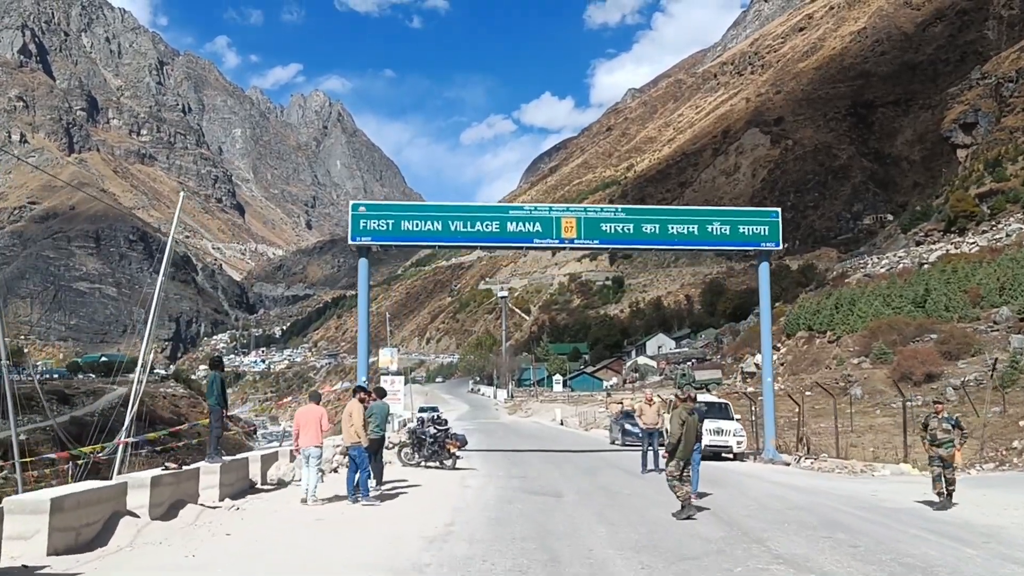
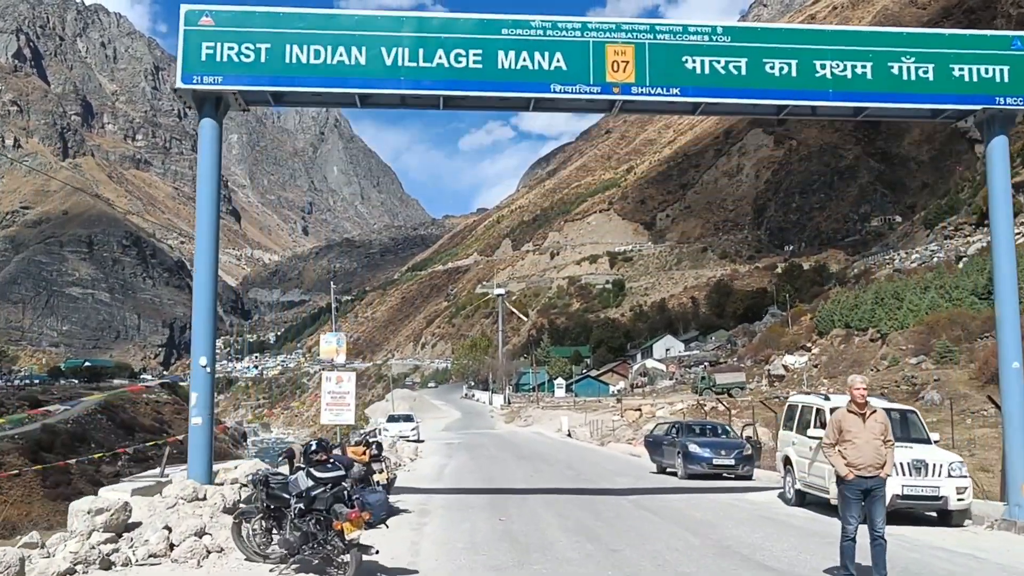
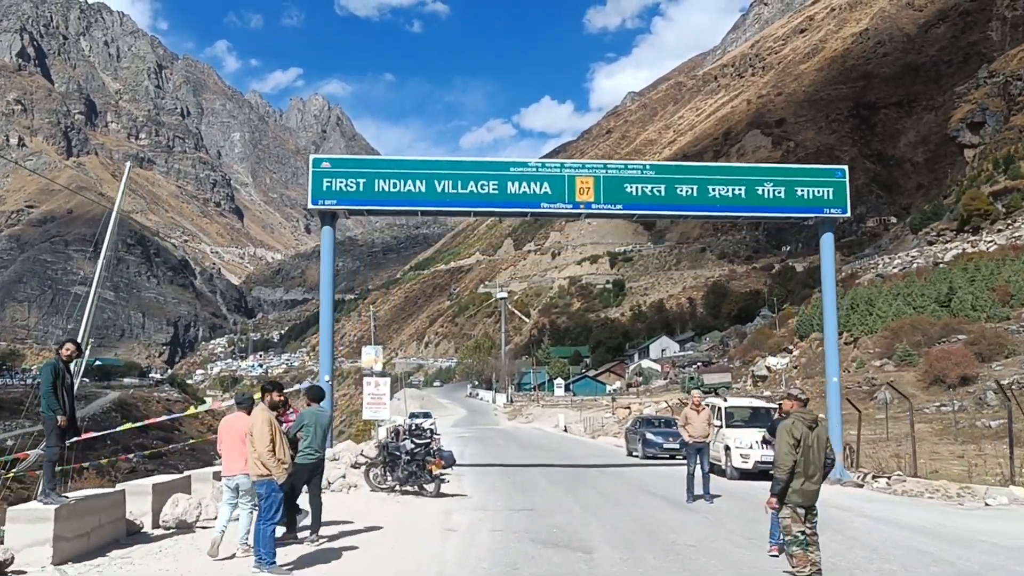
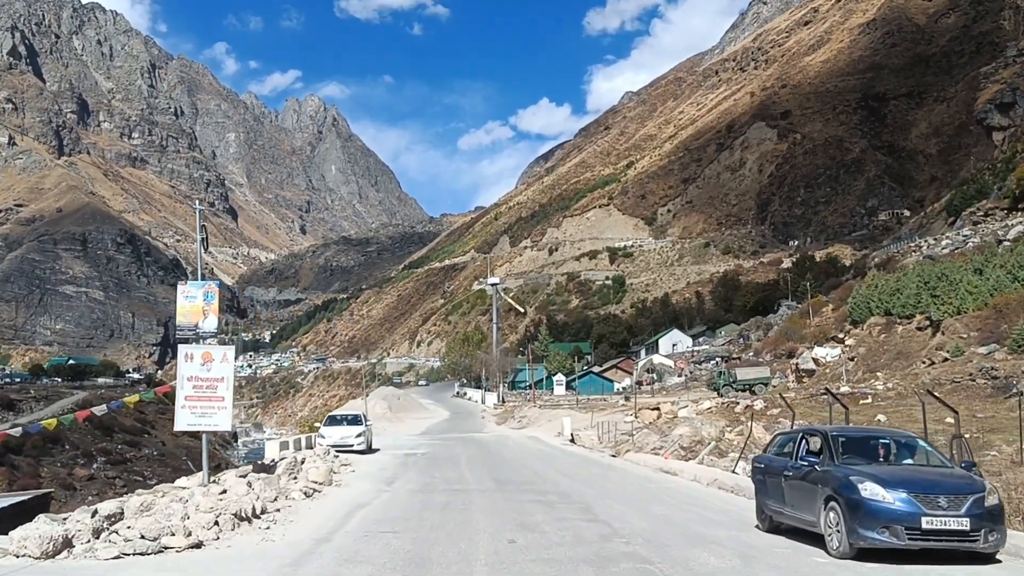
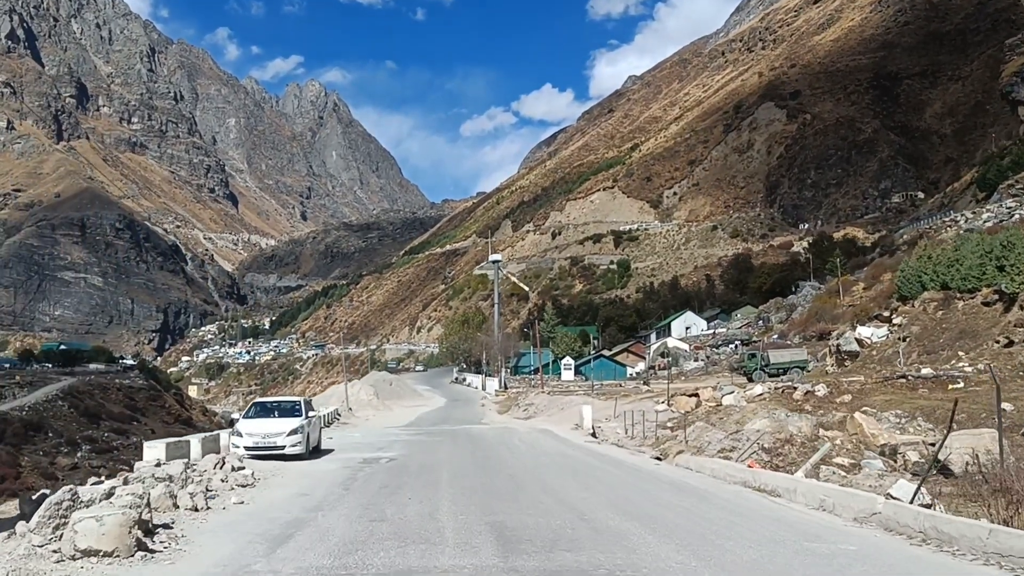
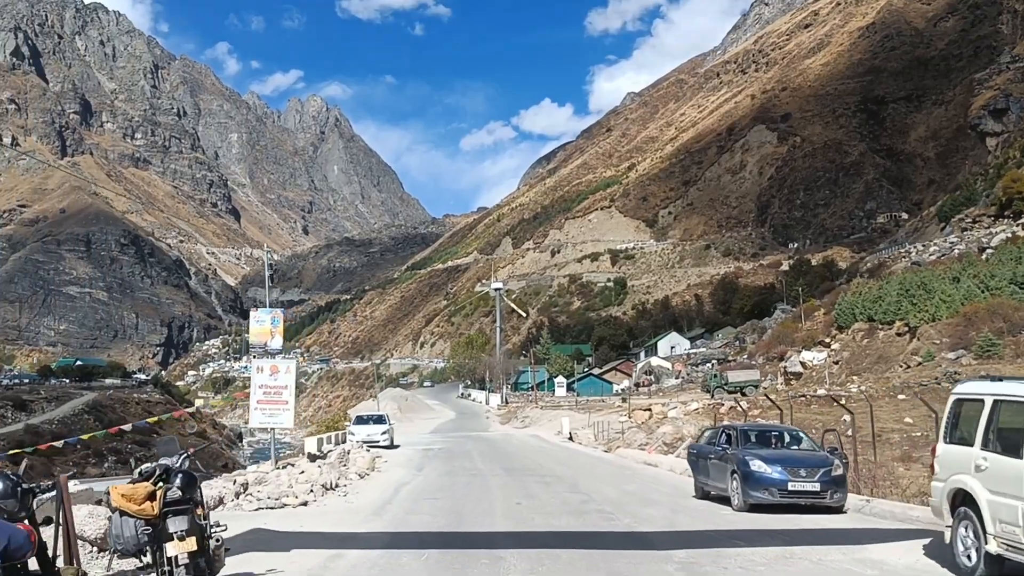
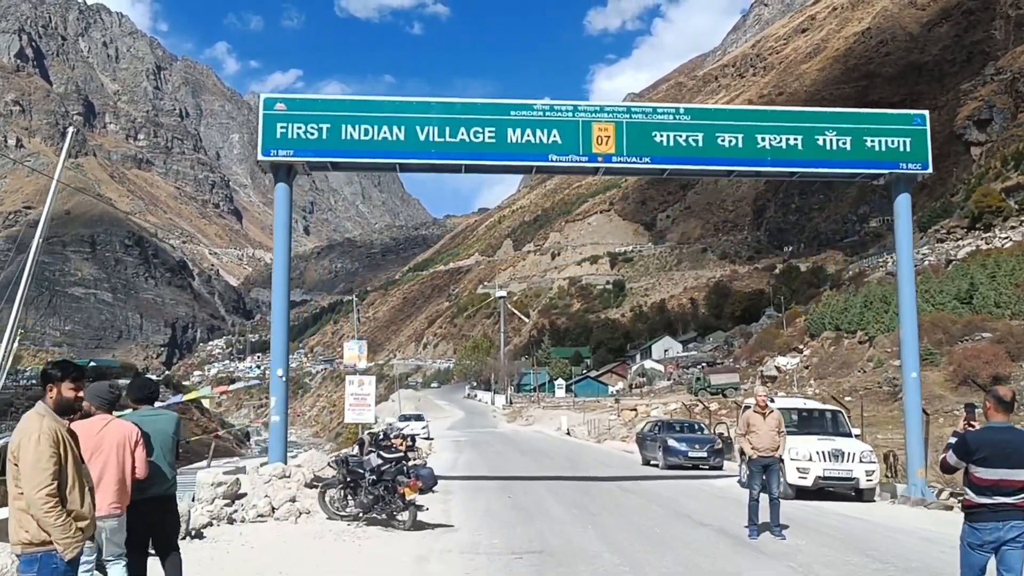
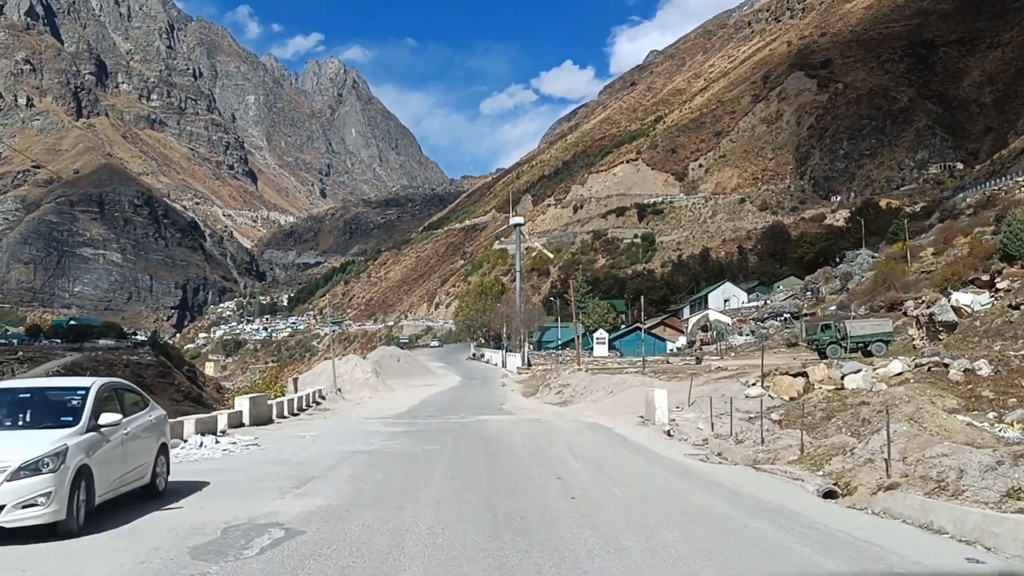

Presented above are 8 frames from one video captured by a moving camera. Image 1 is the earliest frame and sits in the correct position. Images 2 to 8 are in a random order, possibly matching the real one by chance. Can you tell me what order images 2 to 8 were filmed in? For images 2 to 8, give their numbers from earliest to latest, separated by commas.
3, 7, 2, 6, 4, 5, 8
